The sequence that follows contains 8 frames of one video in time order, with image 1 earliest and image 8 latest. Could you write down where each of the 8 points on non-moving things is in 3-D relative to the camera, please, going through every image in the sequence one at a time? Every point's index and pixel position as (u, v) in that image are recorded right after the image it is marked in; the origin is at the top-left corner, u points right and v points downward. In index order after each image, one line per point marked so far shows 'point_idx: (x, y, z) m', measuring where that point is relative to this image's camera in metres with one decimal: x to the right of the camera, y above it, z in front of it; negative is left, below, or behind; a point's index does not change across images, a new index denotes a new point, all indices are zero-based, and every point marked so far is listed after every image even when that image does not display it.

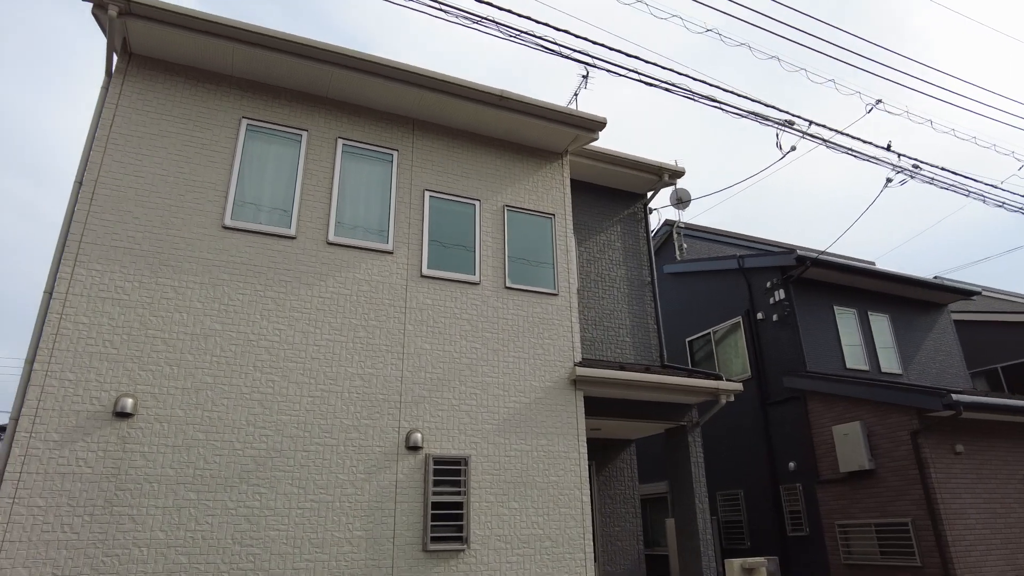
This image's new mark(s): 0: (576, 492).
0: (+0.6, -1.9, +6.0) m
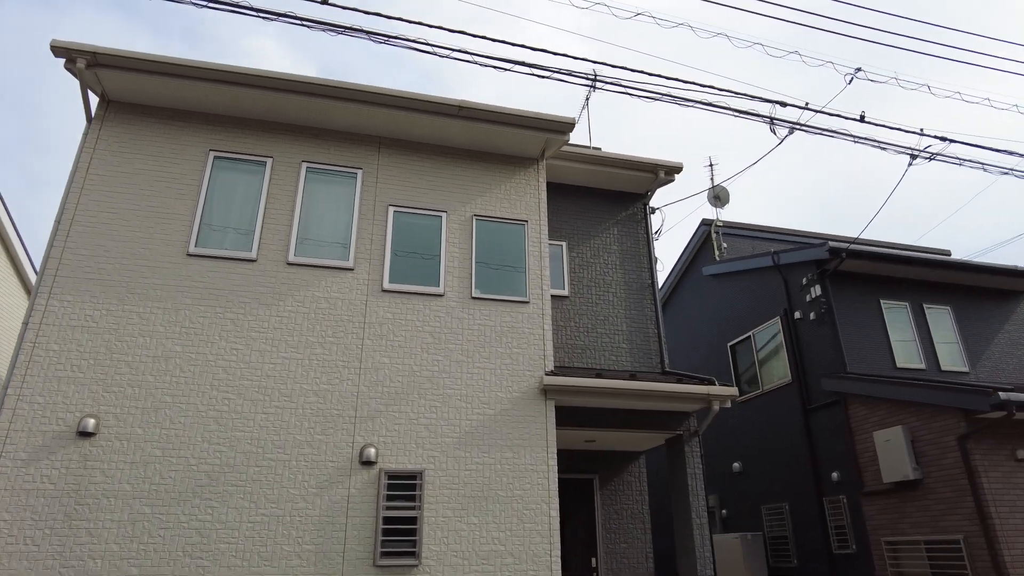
0: (+0.3, -2.0, +5.8) m
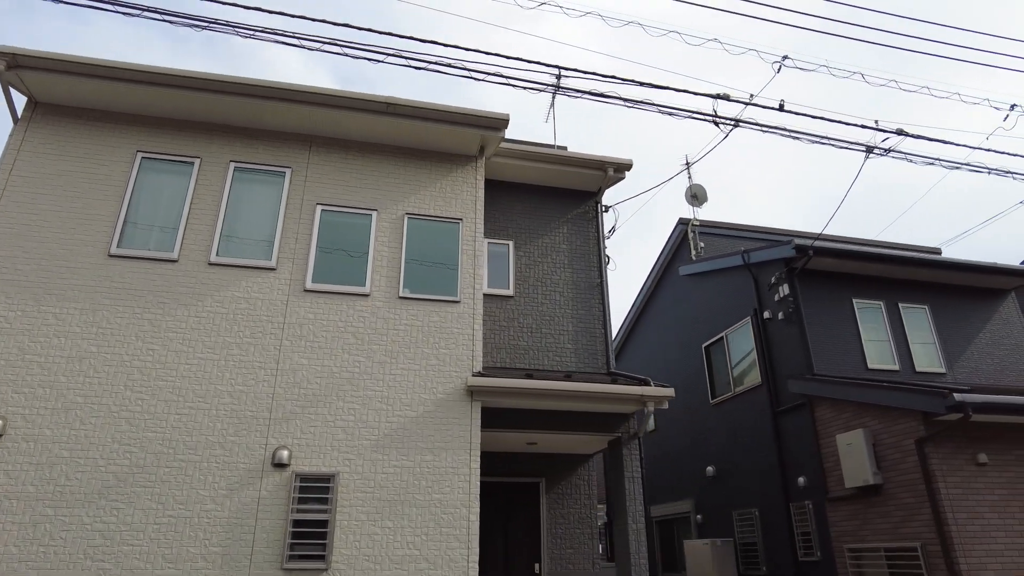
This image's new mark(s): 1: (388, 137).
0: (-0.4, -2.0, +5.7) m
1: (-1.4, +1.6, +6.9) m
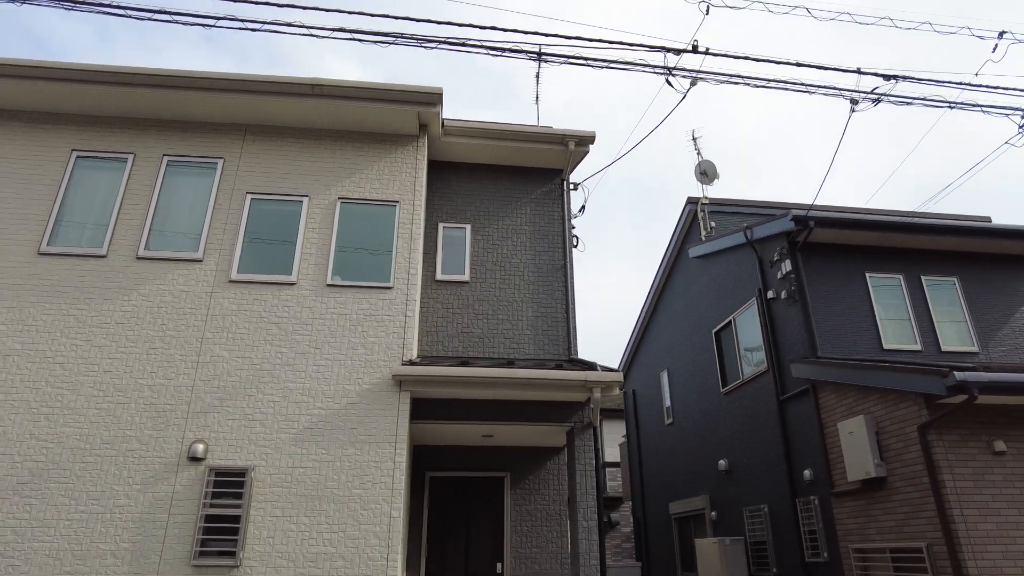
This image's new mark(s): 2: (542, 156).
0: (-1.1, -1.8, +5.4) m
1: (-2.0, +1.7, +6.7) m
2: (+0.4, +1.6, +7.7) m
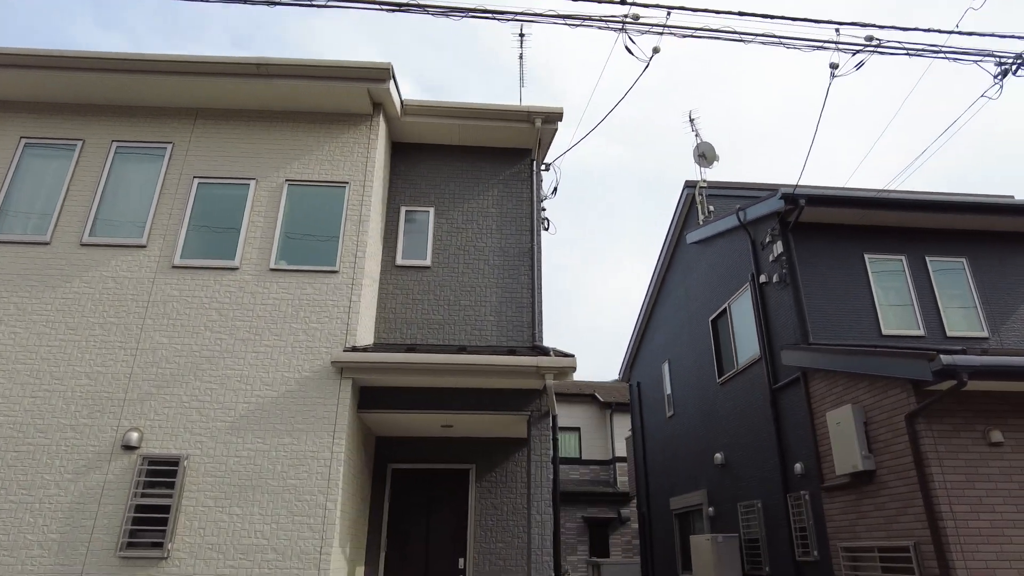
0: (-1.6, -1.7, +5.2) m
1: (-2.4, +1.9, +6.5) m
2: (0.0, +1.8, +7.3) m
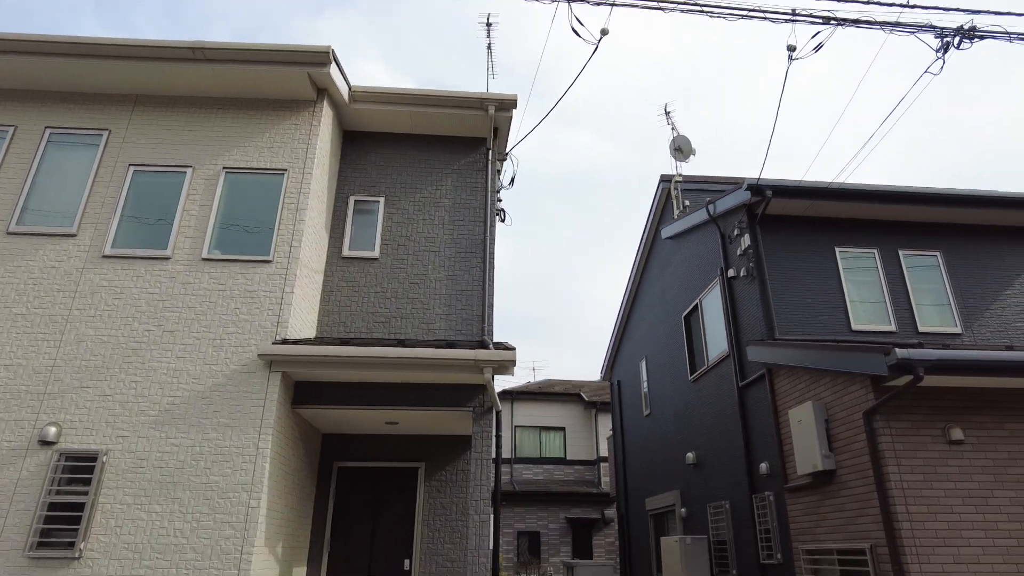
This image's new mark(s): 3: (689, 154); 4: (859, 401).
0: (-2.1, -1.6, +4.9) m
1: (-3.0, +2.0, +6.3) m
2: (-0.6, +1.8, +7.1) m
3: (+3.1, +2.4, +11.2) m
4: (+3.2, -1.0, +5.8) m
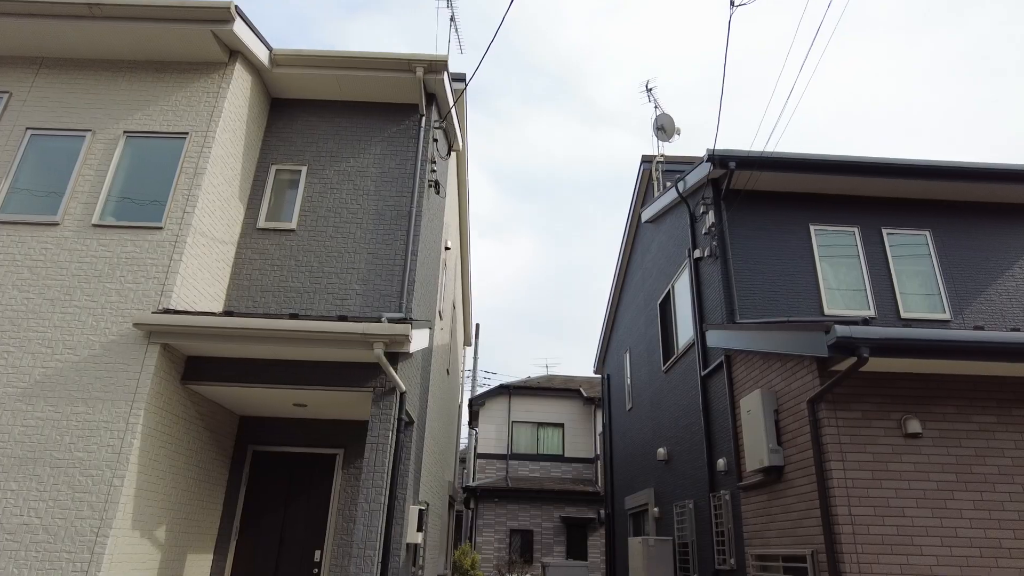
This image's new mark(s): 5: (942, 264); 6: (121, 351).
0: (-2.9, -1.3, +4.6) m
1: (-3.7, +2.2, +6.0) m
2: (-1.2, +2.1, +6.7) m
3: (+2.7, +2.6, +10.6) m
4: (+2.4, -0.8, +5.2) m
5: (+4.8, +0.3, +7.1) m
6: (-3.0, -0.5, +4.9) m
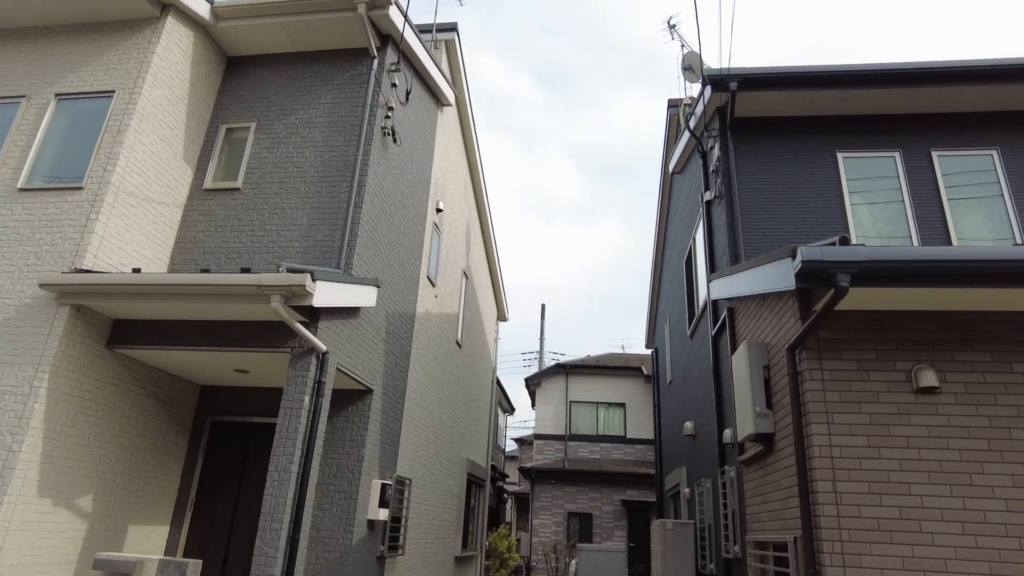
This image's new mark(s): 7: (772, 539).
0: (-3.5, -1.1, +4.4) m
1: (-4.2, +2.5, +5.9) m
2: (-1.6, +2.5, +6.2) m
3: (+2.8, +3.2, +9.4) m
4: (+1.8, -0.3, +4.2) m
5: (+4.5, +0.9, +5.7) m
6: (-3.6, -0.2, +4.7) m
7: (+1.8, -1.7, +4.4) m
